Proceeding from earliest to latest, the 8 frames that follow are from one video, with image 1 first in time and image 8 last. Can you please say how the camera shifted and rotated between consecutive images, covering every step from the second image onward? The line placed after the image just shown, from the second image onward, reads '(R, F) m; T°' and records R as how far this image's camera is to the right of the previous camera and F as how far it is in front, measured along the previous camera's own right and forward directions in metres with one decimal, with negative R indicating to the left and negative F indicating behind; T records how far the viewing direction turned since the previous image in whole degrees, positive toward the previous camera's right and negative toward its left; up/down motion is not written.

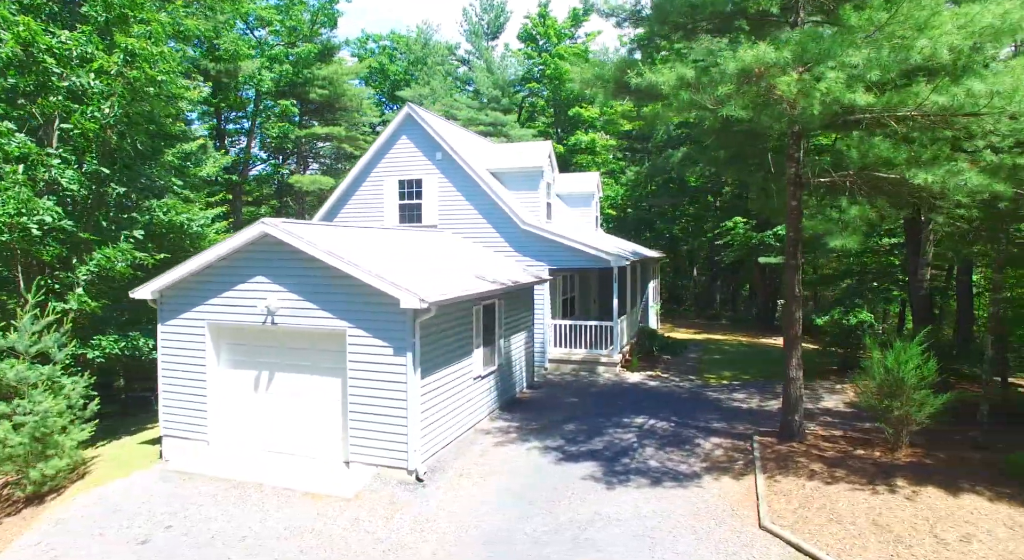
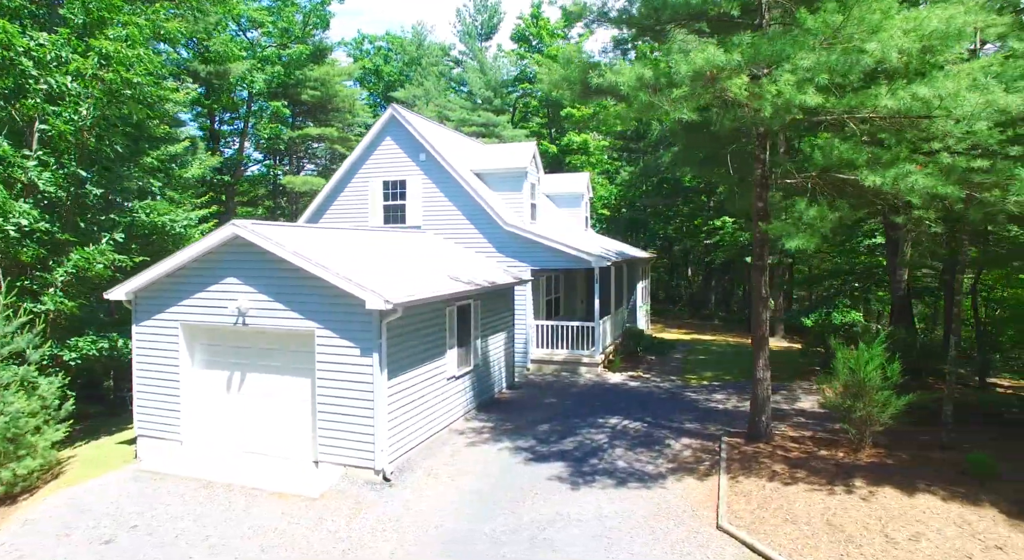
(+0.6, -0.1) m; 0°
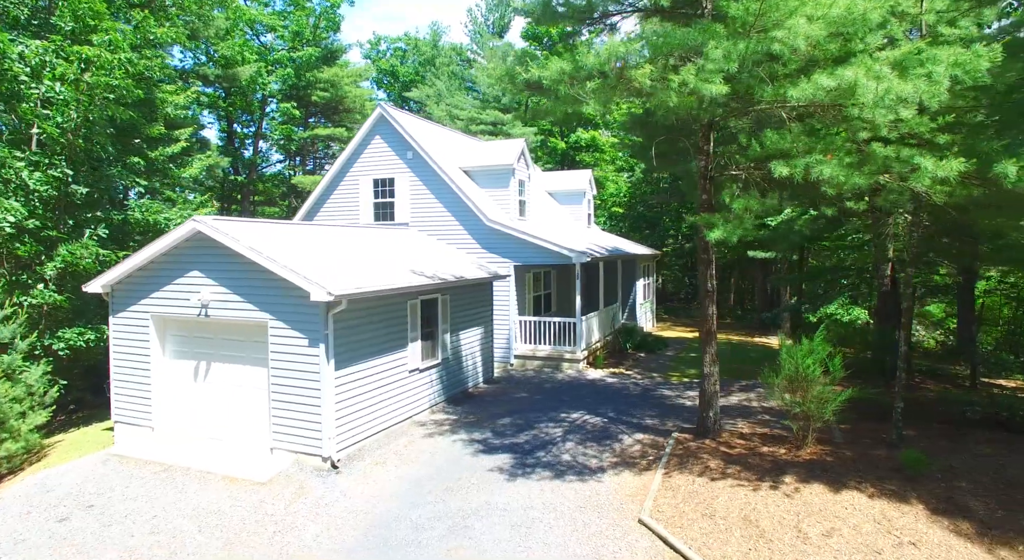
(+1.5, -0.1) m; -4°
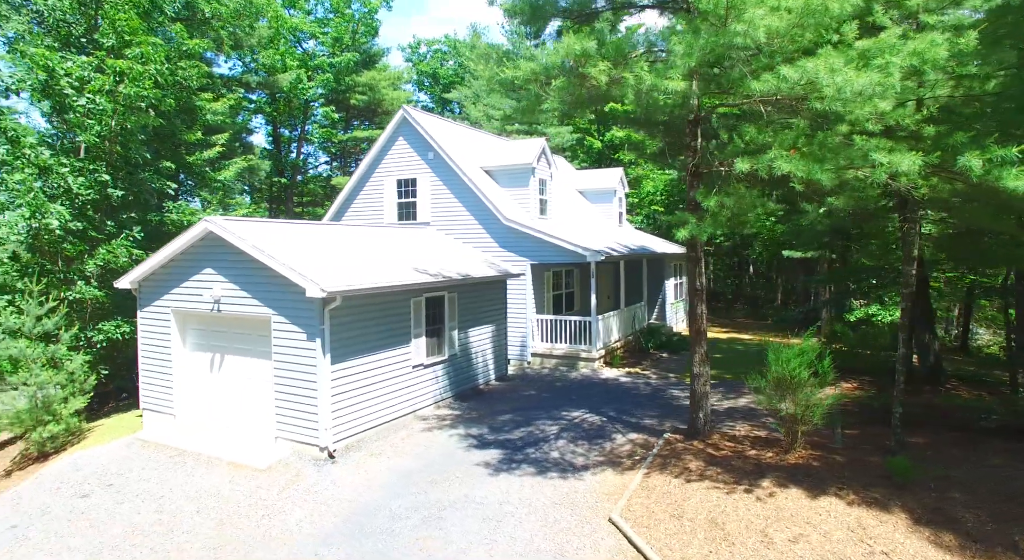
(+1.1, -0.1) m; -5°
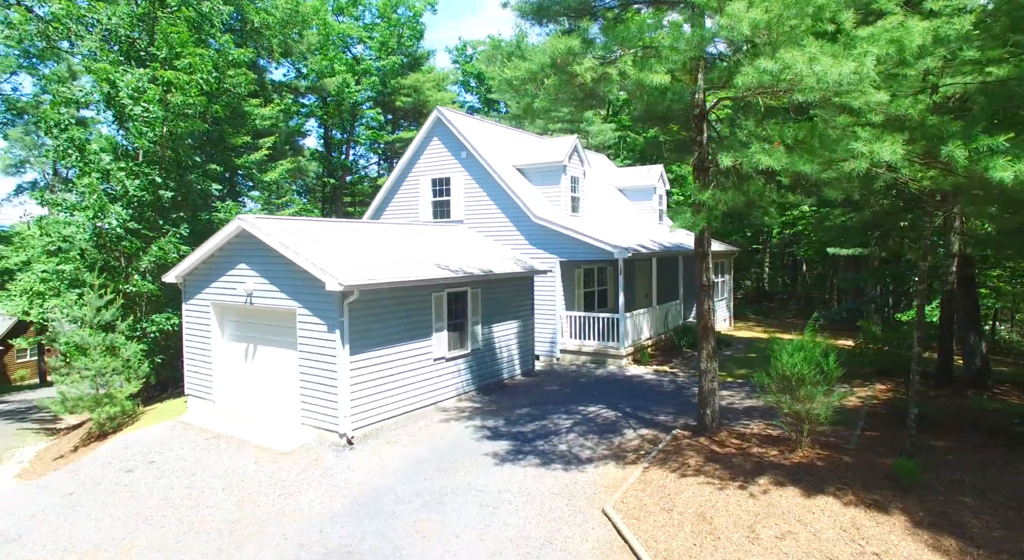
(+0.8, -0.2) m; -5°
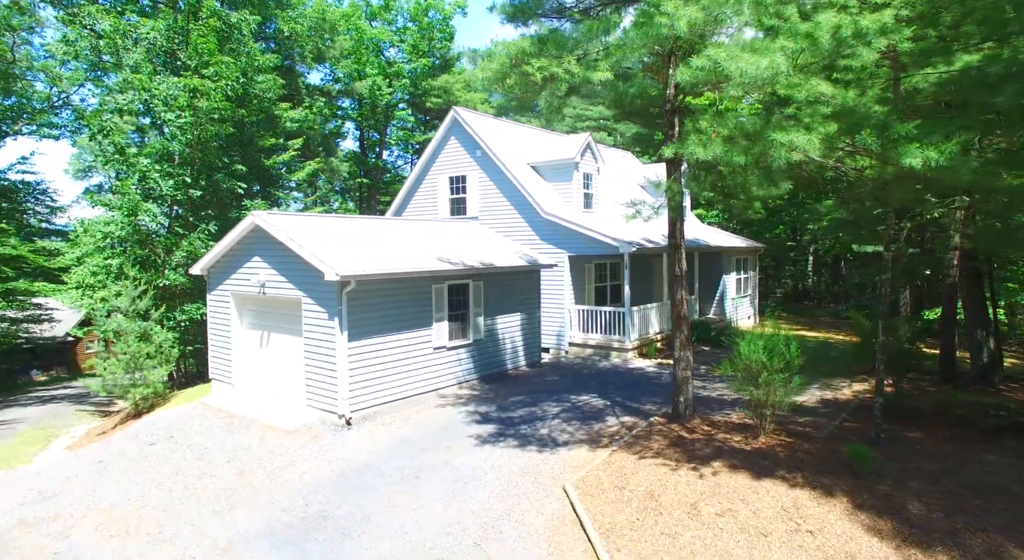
(+1.1, -0.4) m; -5°
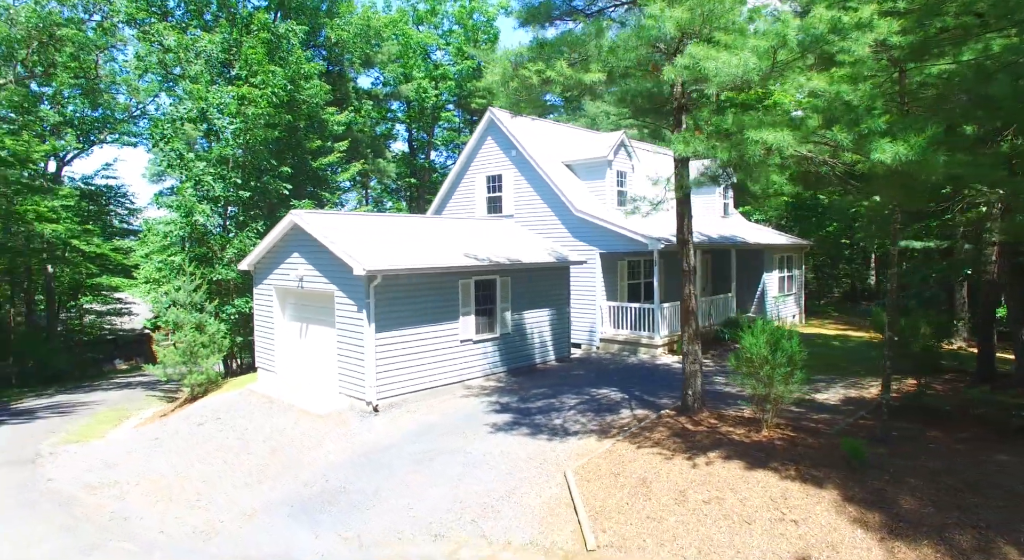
(+0.8, -0.4) m; -5°
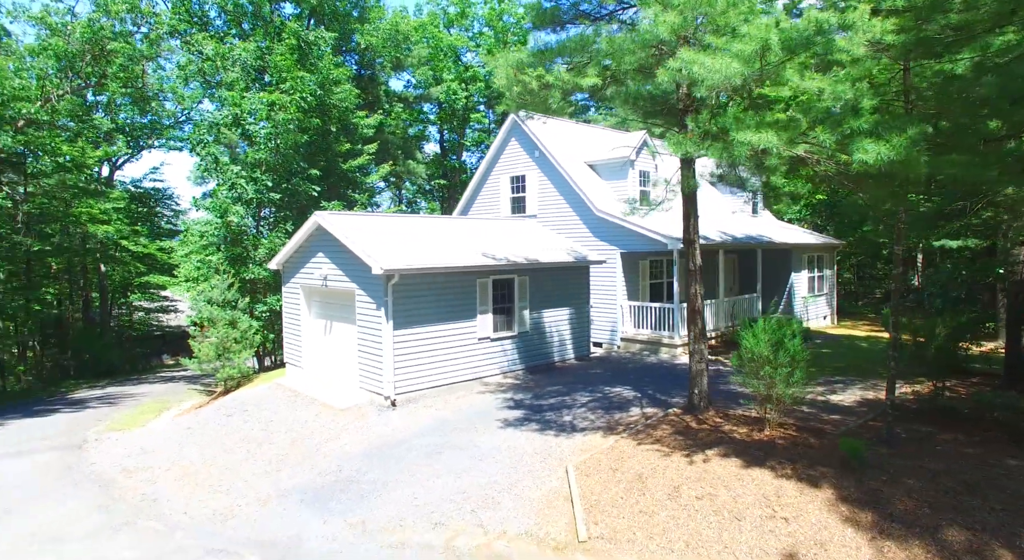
(+0.5, -0.2) m; -4°
